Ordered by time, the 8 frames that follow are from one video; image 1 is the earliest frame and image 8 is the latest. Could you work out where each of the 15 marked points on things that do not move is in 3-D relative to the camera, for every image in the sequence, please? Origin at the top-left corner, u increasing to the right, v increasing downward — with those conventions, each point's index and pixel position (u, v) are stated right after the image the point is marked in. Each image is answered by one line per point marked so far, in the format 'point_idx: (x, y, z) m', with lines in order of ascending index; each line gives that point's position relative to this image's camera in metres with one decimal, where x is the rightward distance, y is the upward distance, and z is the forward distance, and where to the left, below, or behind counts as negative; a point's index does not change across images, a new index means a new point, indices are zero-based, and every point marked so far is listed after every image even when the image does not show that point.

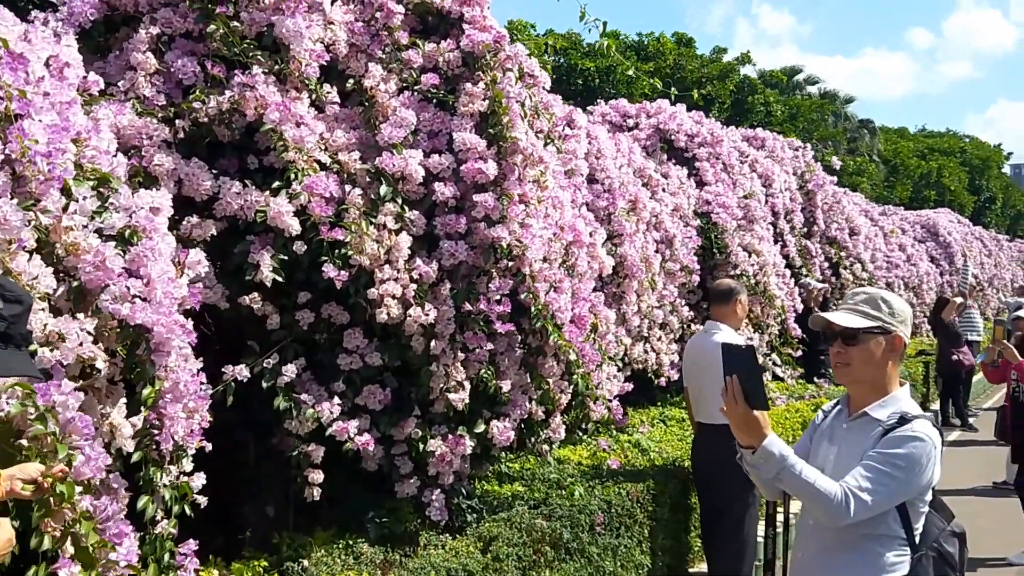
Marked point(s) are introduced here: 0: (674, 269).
0: (+1.1, +0.1, +7.5) m
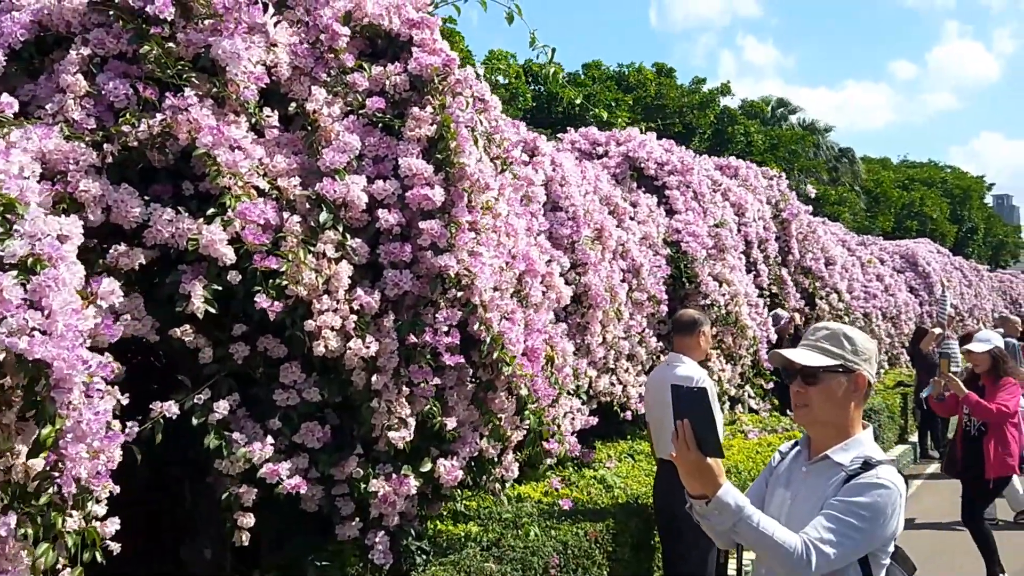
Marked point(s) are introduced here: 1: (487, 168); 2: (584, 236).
0: (+0.9, -0.1, +7.3) m
1: (-0.1, +0.5, +4.5) m
2: (+0.4, +0.3, +6.5) m
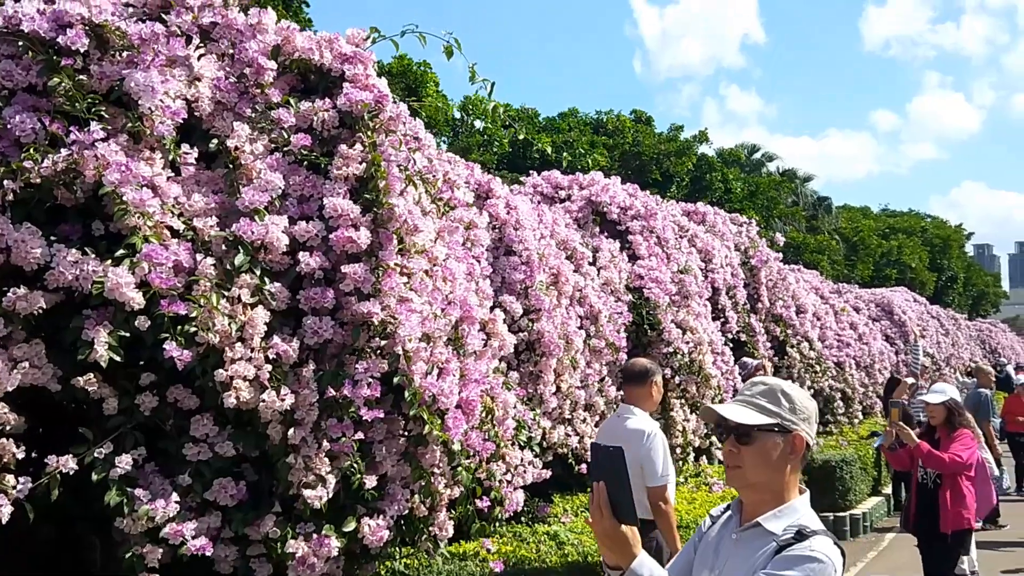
0: (+0.6, -0.4, +7.1) m
1: (-0.4, +0.3, +4.2) m
2: (+0.2, 0.0, +6.3) m
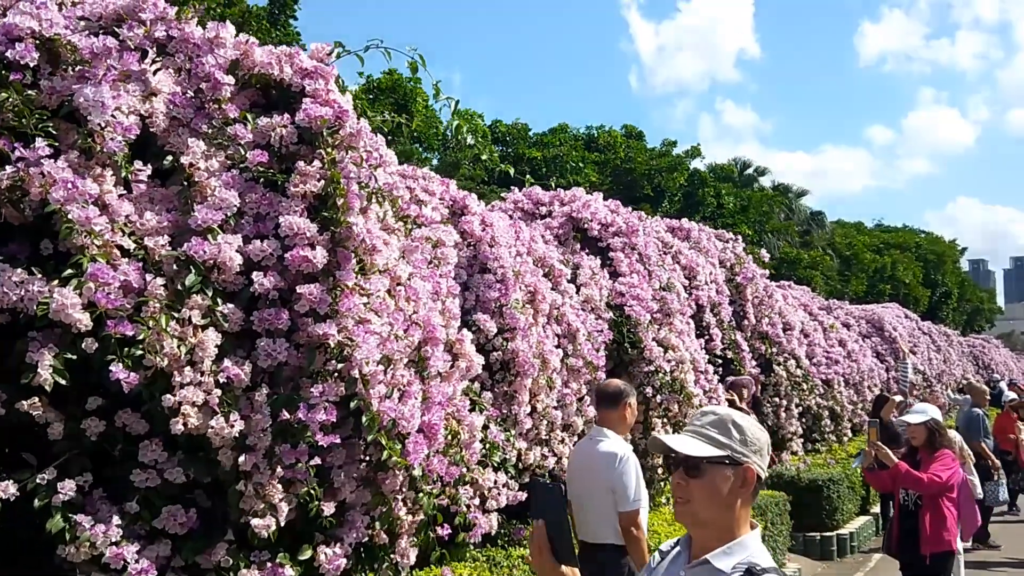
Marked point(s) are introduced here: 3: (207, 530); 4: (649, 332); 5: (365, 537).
0: (+0.4, -0.5, +7.0) m
1: (-0.5, +0.2, +4.1) m
2: (0.0, -0.1, +6.2) m
3: (-1.1, -0.9, +3.9) m
4: (+1.0, -0.3, +8.0) m
5: (-0.6, -0.9, +4.1) m
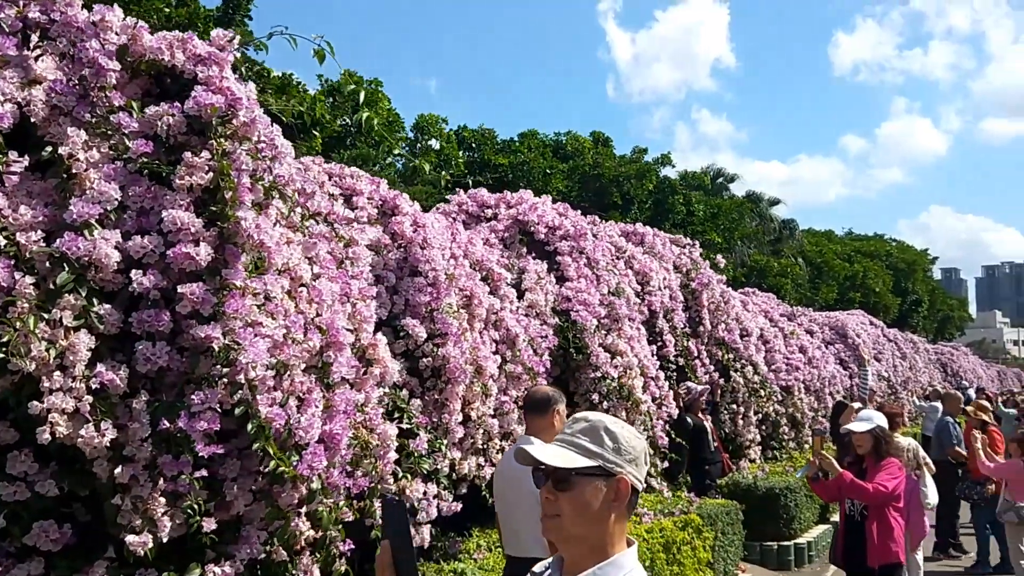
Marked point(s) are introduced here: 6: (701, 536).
0: (0.0, -0.5, +6.7) m
1: (-0.9, +0.2, +3.9) m
2: (-0.4, -0.1, +5.9) m
3: (-1.4, -0.9, +3.6) m
4: (+0.6, -0.4, +7.8) m
5: (-0.9, -0.9, +3.9) m
6: (+1.4, -1.8, +7.9) m
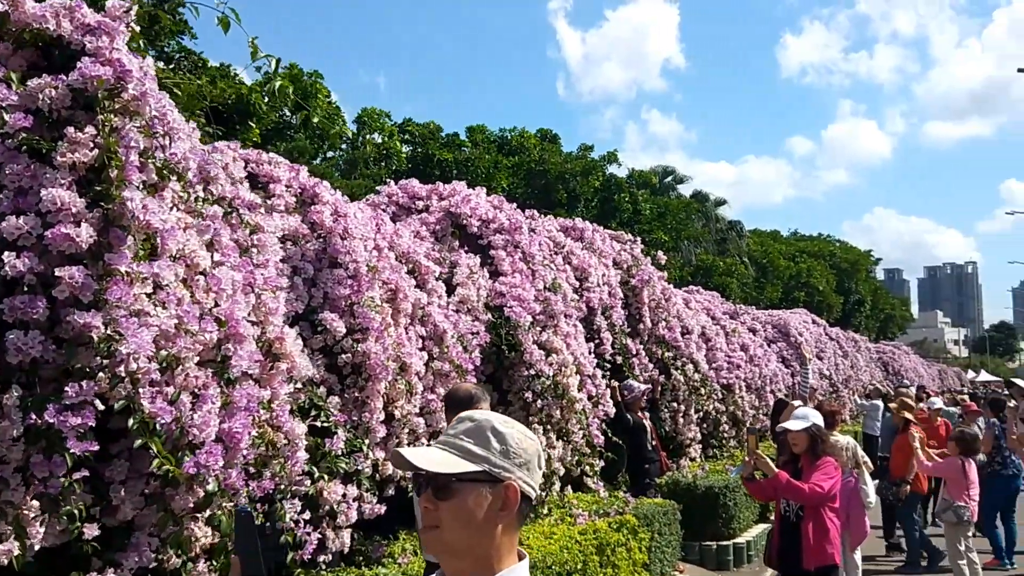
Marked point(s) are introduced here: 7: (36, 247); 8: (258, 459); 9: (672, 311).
0: (-0.4, -0.5, +6.5) m
1: (-1.2, +0.3, +3.6) m
2: (-0.8, 0.0, +5.7) m
3: (-1.7, -0.8, +3.3) m
4: (+0.1, -0.3, +7.6) m
5: (-1.2, -0.9, +3.6) m
6: (+0.9, -1.8, +7.7) m
7: (-1.5, +0.1, +3.4) m
8: (-1.0, -0.6, +4.1) m
9: (+1.6, -0.2, +11.0) m
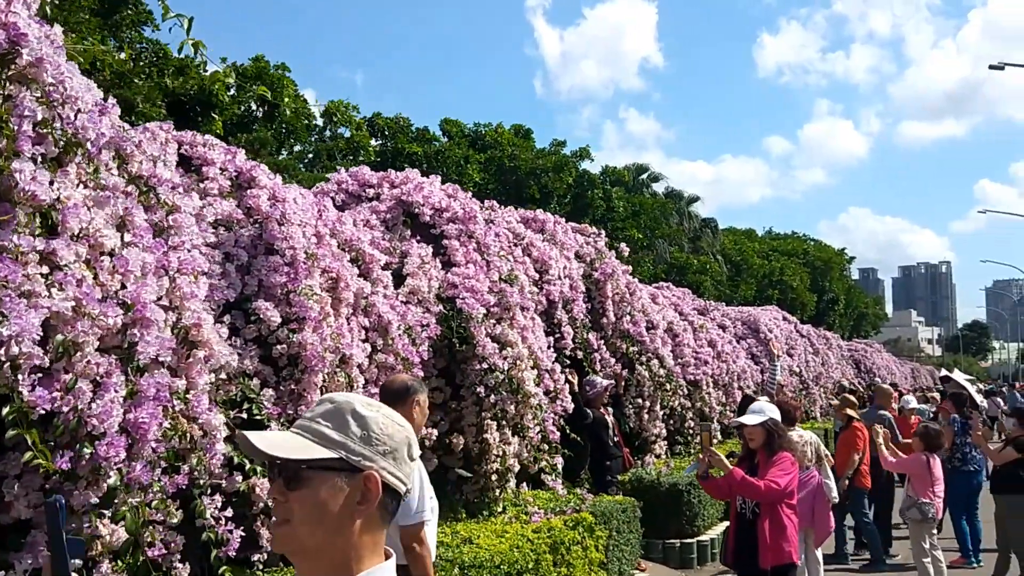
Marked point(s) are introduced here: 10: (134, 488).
0: (-0.7, -0.4, +6.2) m
1: (-1.4, +0.3, +3.4) m
2: (-1.0, 0.0, +5.4) m
3: (-2.0, -0.8, +3.1) m
4: (-0.2, -0.3, +7.4) m
5: (-1.4, -0.8, +3.3) m
6: (+0.6, -1.7, +7.5) m
7: (-1.7, +0.2, +3.1) m
8: (-1.2, -0.6, +3.8) m
9: (+1.3, -0.2, +10.9) m
10: (-1.2, -0.7, +3.6) m
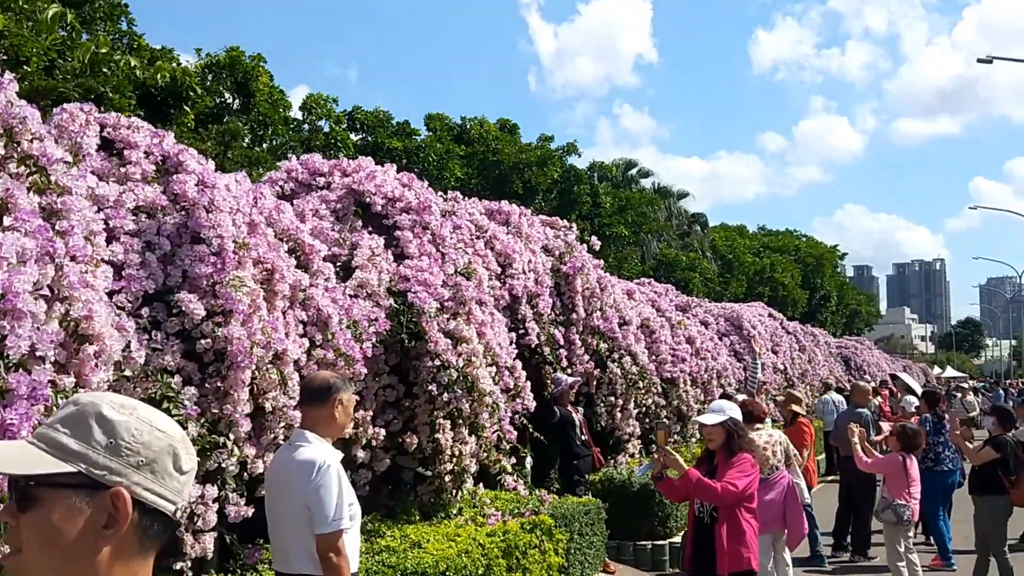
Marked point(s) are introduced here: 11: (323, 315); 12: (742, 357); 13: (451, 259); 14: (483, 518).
0: (-1.0, -0.4, +6.0) m
1: (-1.7, +0.4, +3.1) m
2: (-1.3, +0.1, +5.1) m
3: (-2.2, -0.7, +2.8) m
4: (-0.5, -0.2, +7.1) m
5: (-1.7, -0.8, +3.0) m
6: (+0.3, -1.7, +7.2) m
7: (-2.0, +0.2, +2.8) m
8: (-1.5, -0.5, +3.5) m
9: (+1.0, -0.1, +10.6) m
10: (-1.5, -0.6, +3.3) m
11: (-1.0, -0.1, +6.0) m
12: (+3.5, -1.0, +16.2) m
13: (-0.4, +0.2, +7.7) m
14: (-0.2, -1.5, +7.1) m
